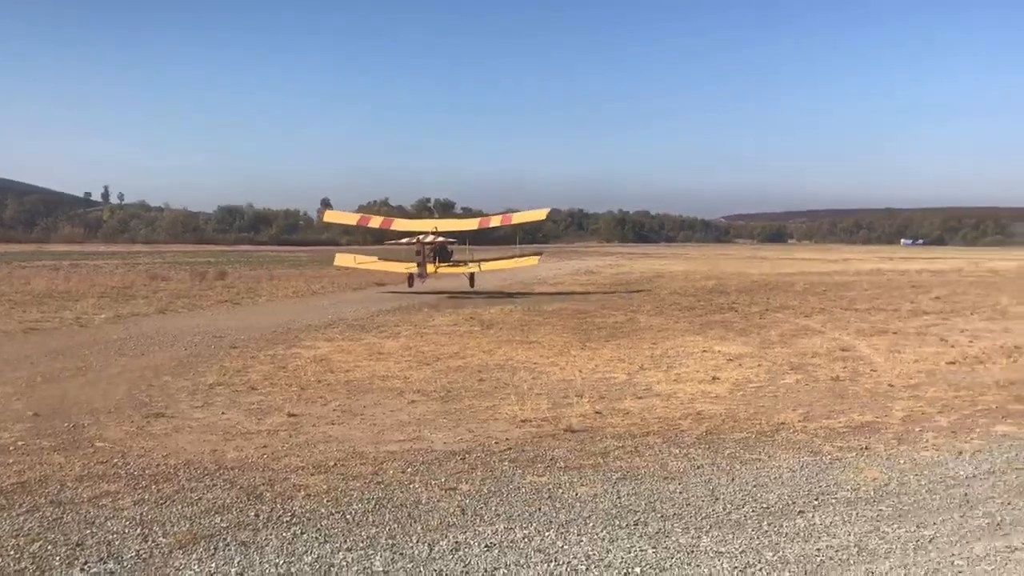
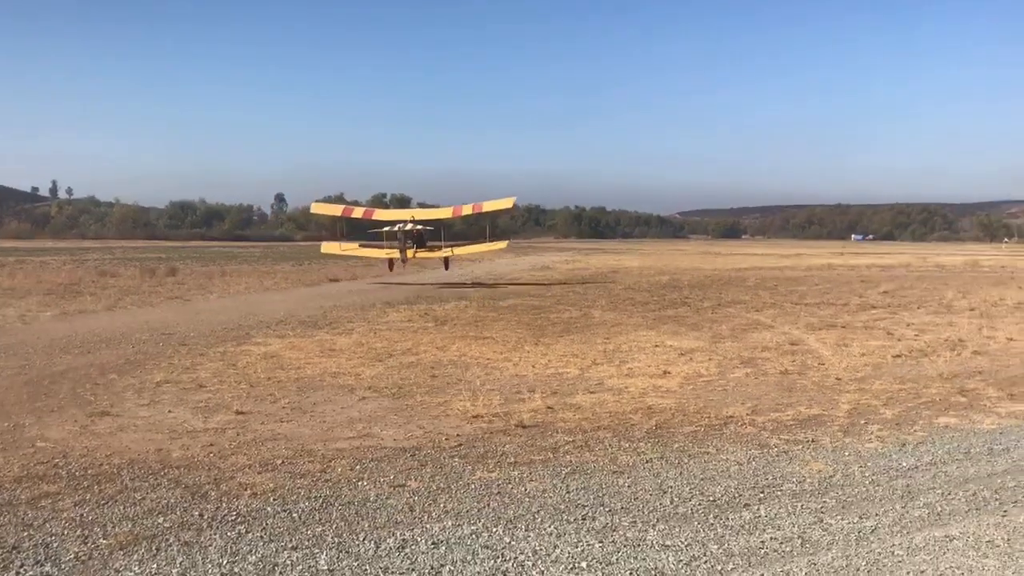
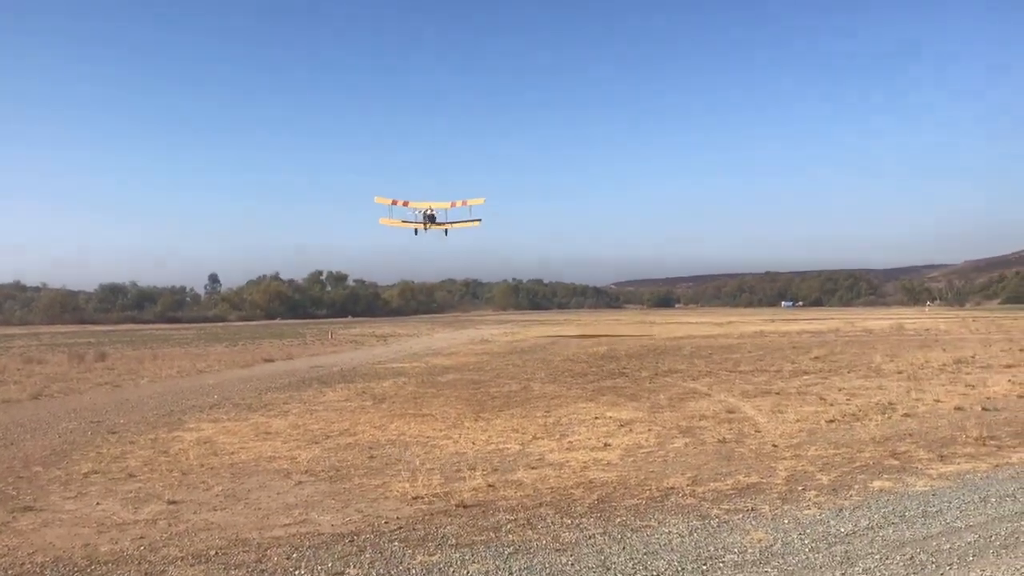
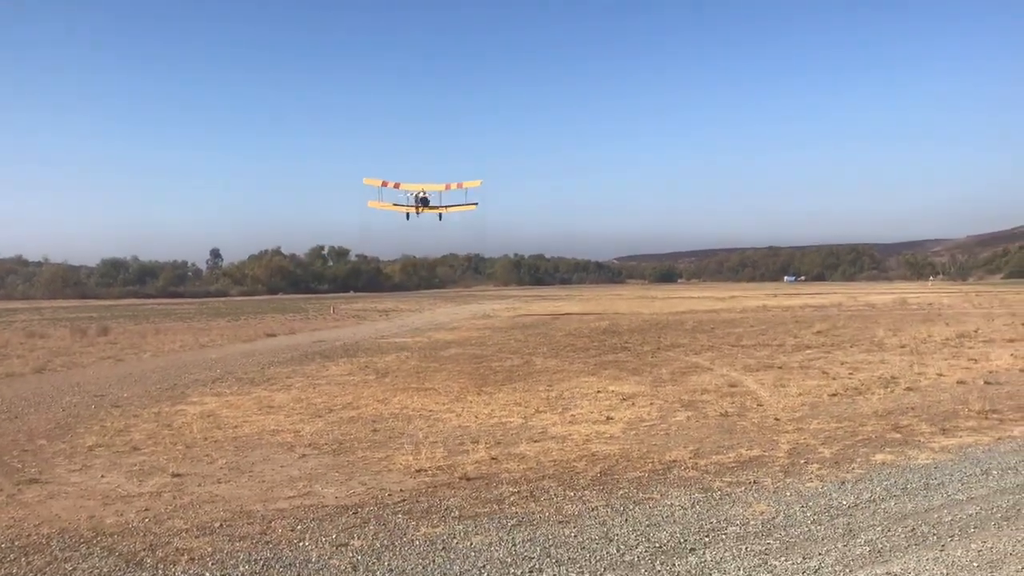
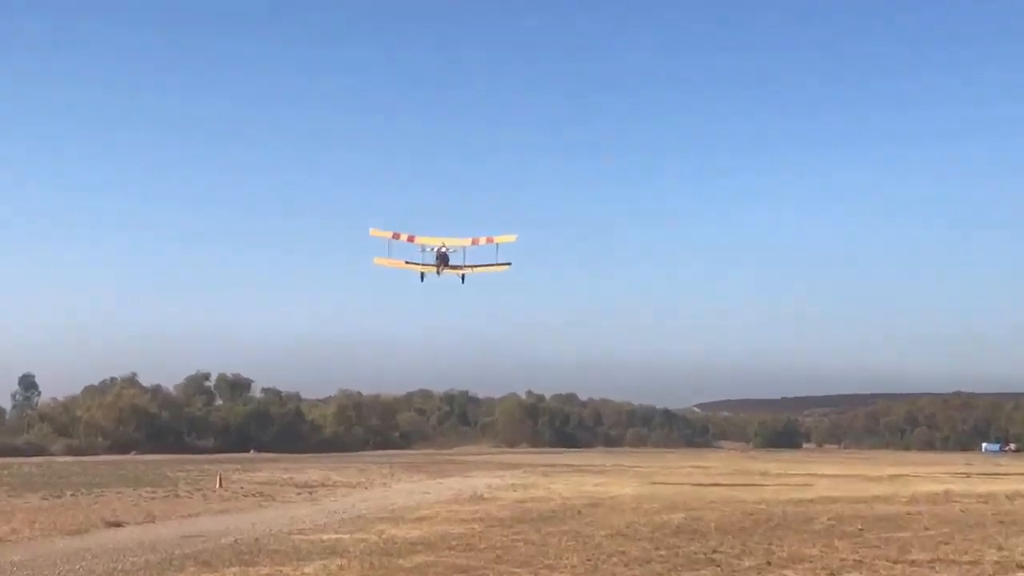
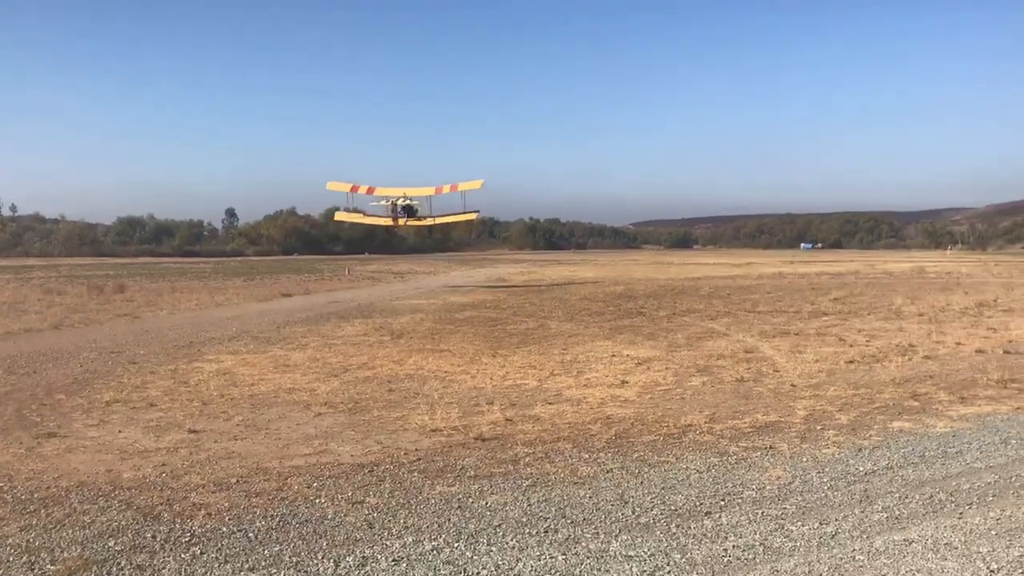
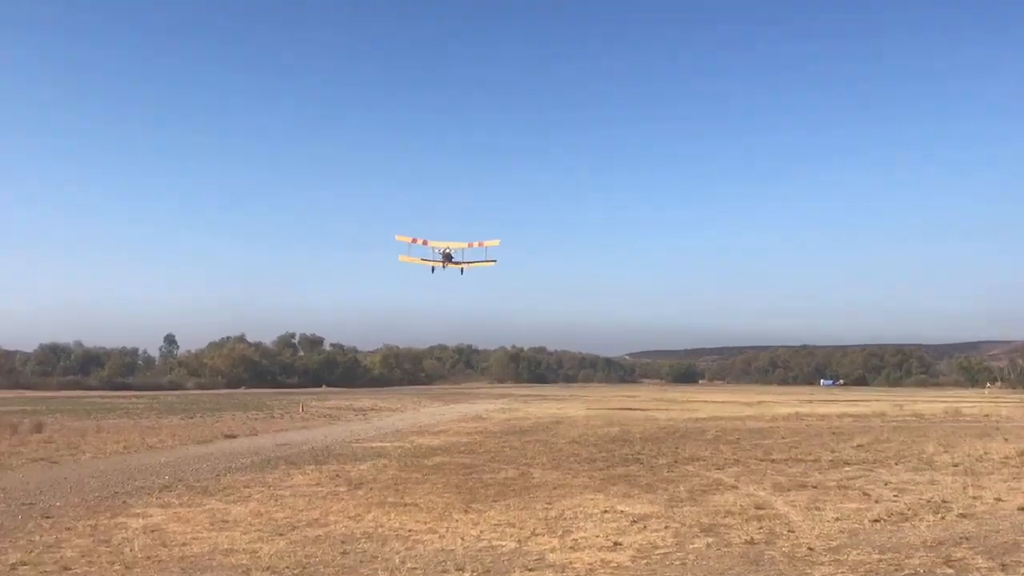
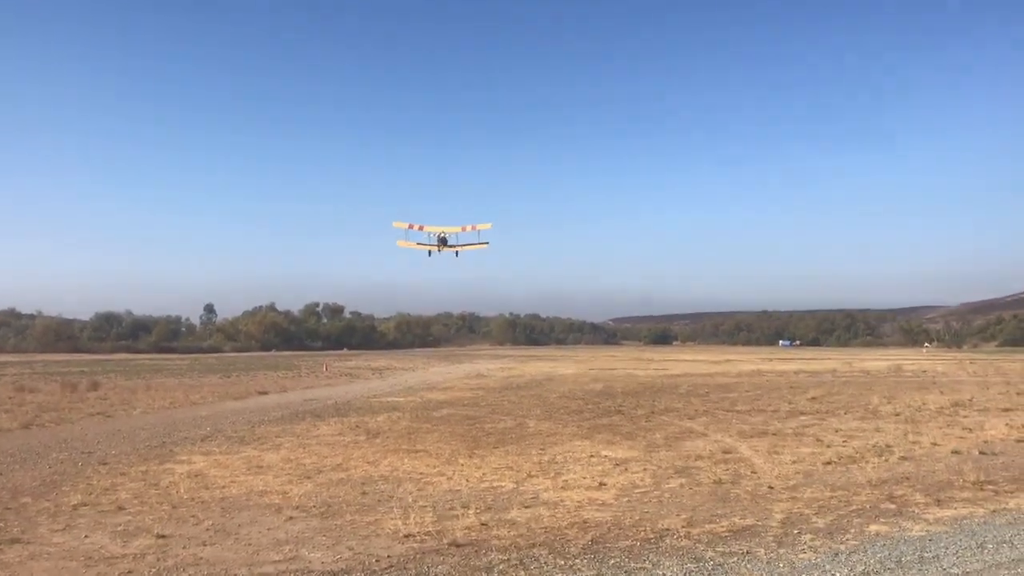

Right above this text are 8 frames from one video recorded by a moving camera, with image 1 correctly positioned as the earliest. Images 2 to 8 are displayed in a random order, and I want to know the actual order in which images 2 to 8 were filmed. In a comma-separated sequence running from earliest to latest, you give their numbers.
2, 6, 4, 3, 8, 7, 5
